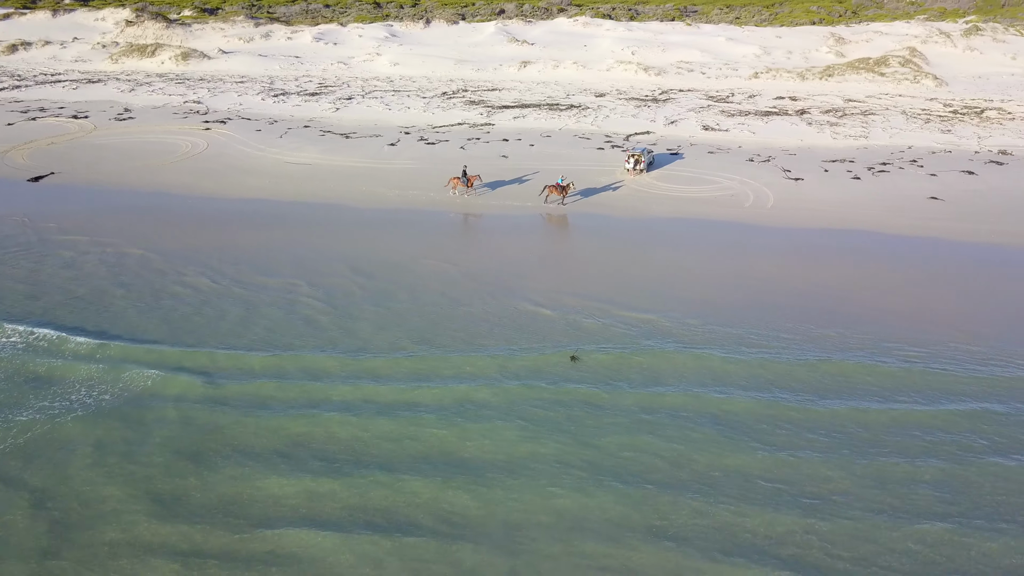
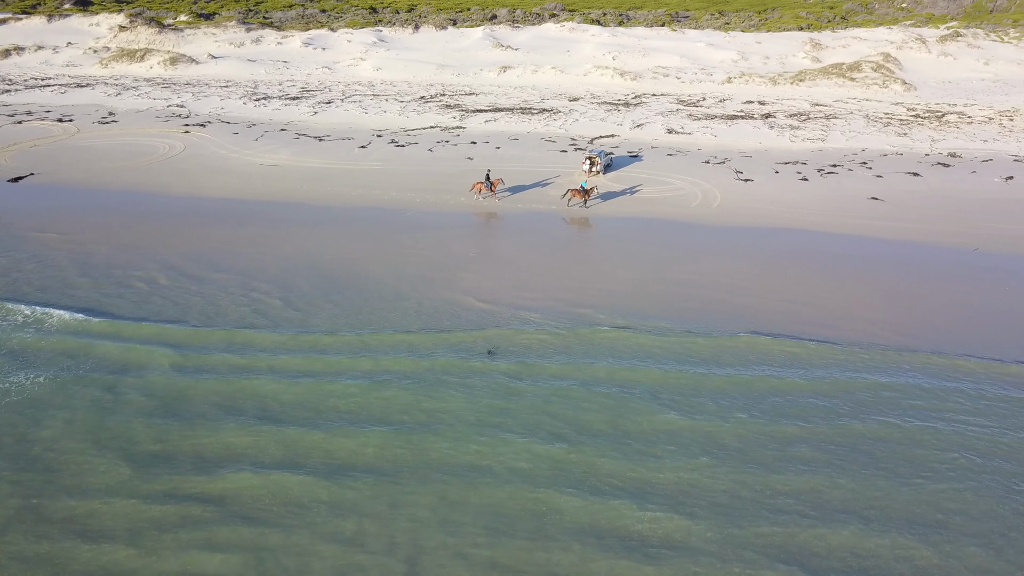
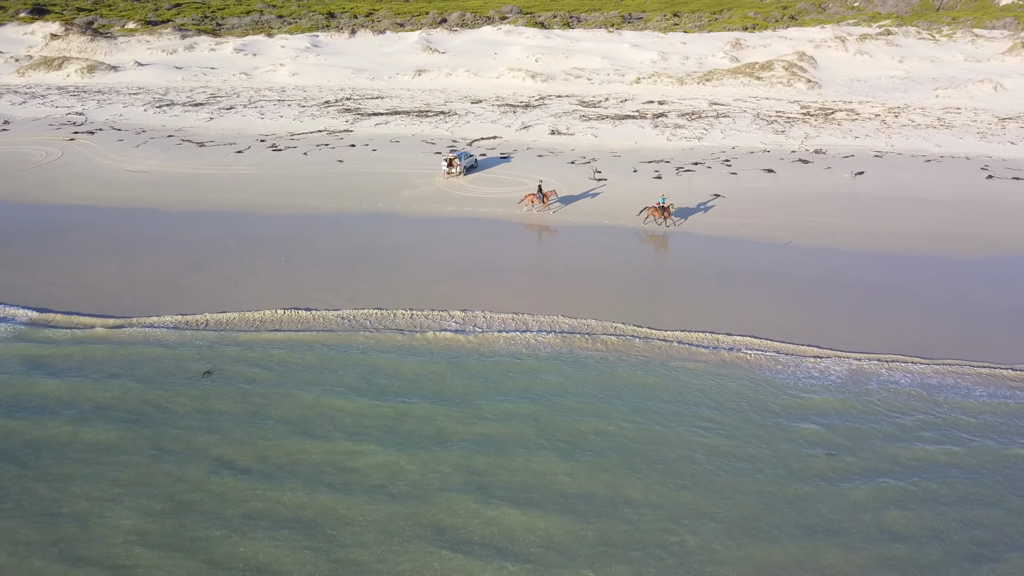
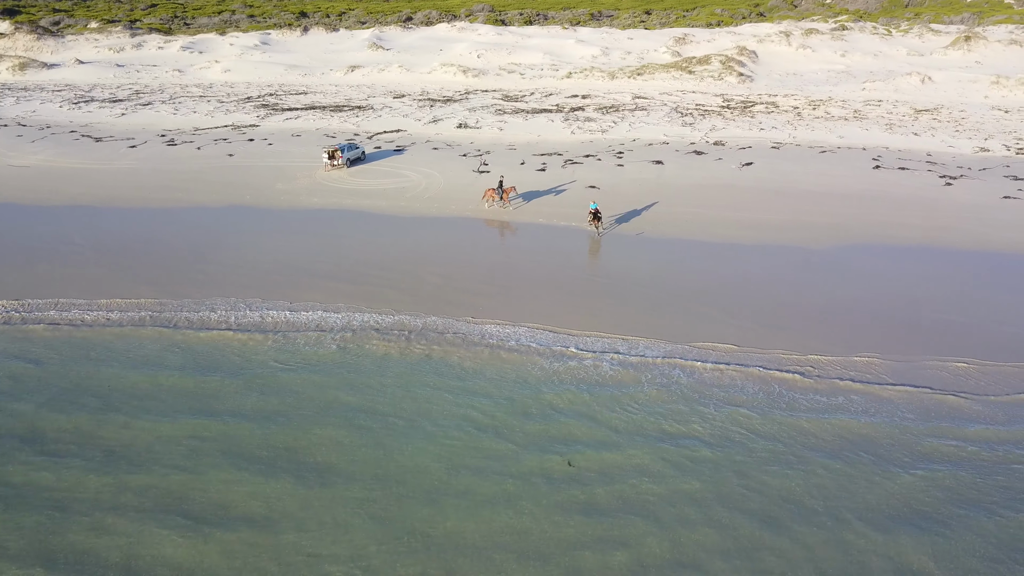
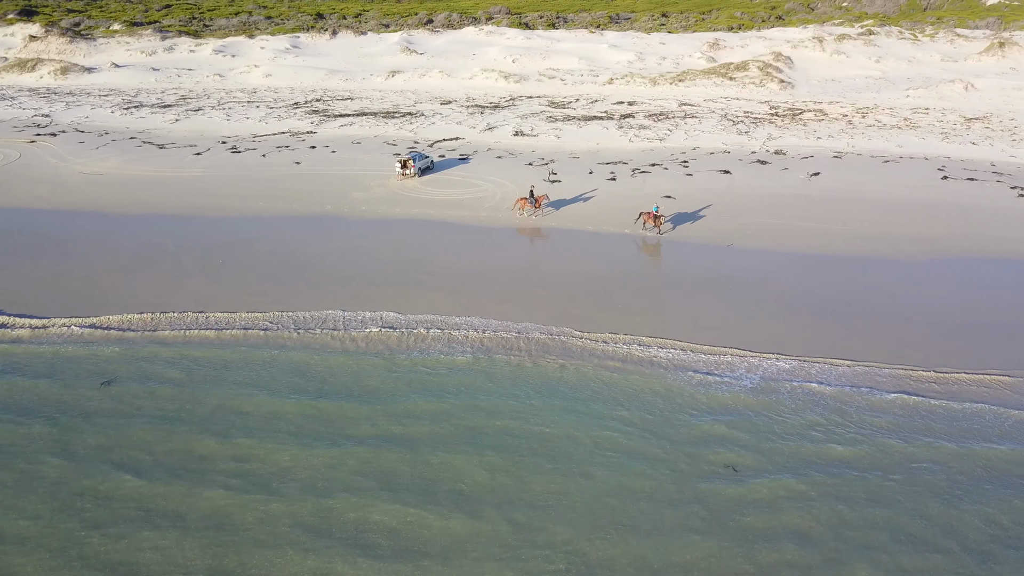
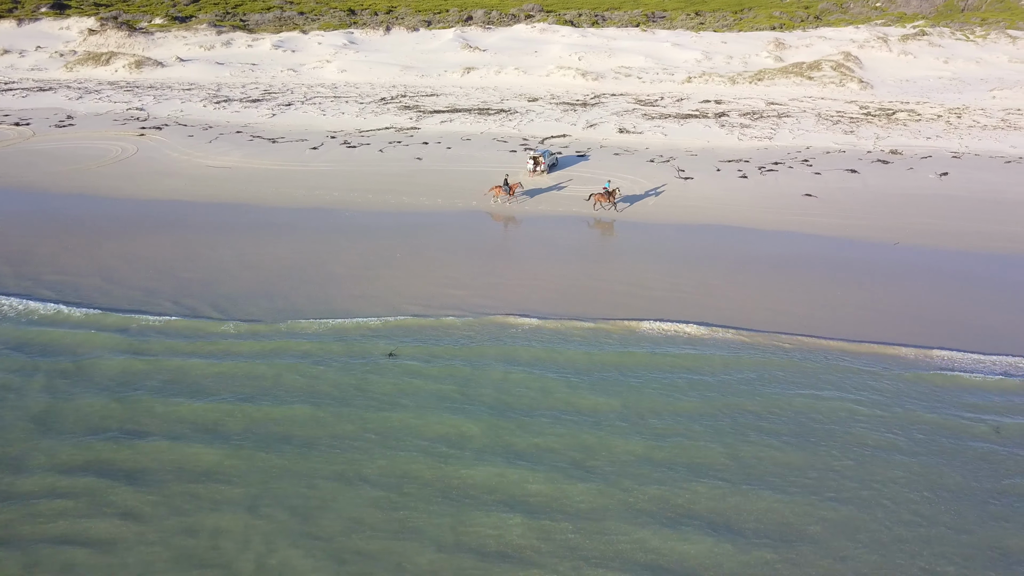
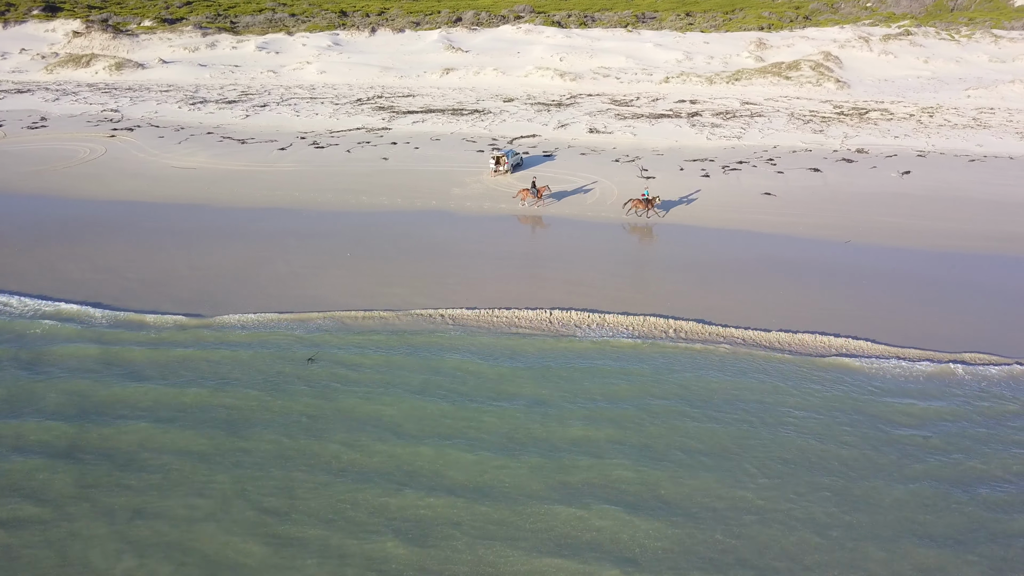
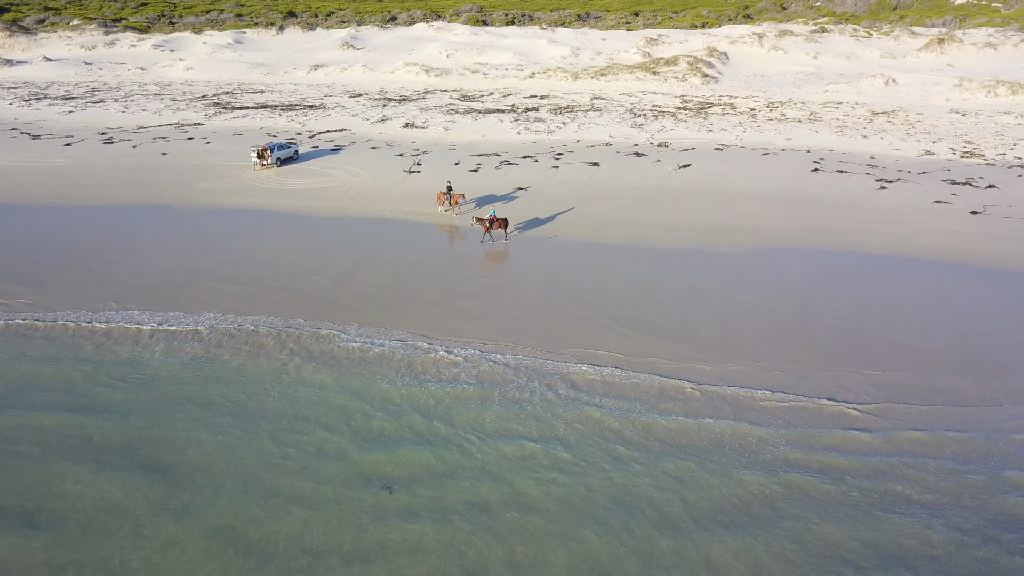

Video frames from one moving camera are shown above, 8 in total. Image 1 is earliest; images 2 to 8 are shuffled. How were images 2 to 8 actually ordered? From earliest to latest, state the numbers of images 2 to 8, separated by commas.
2, 6, 7, 3, 5, 4, 8
